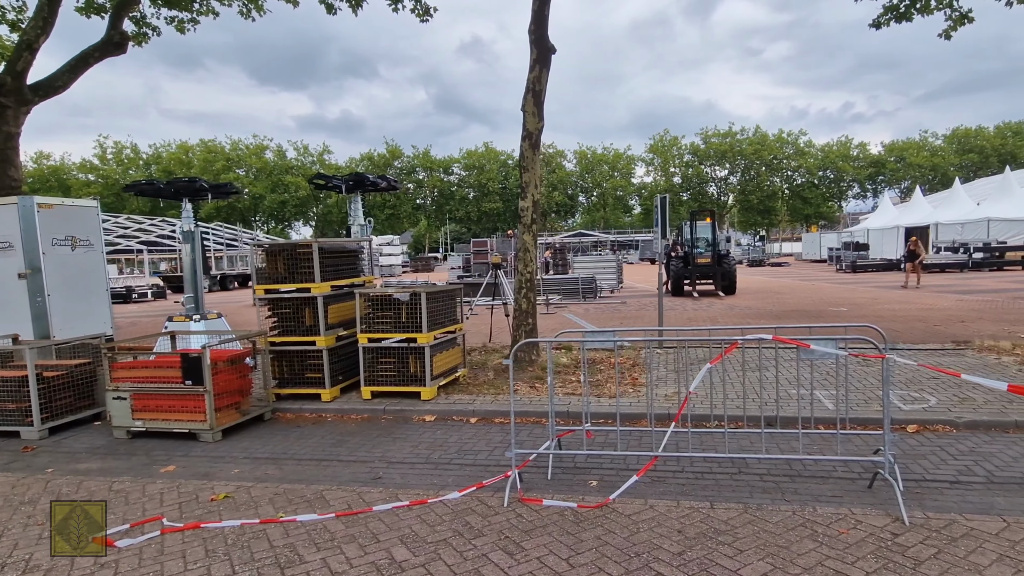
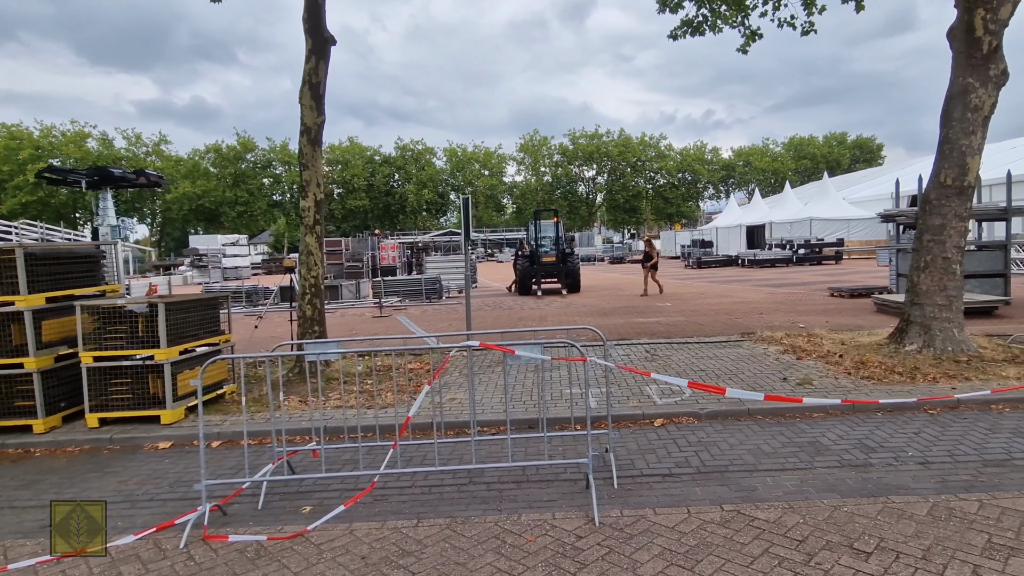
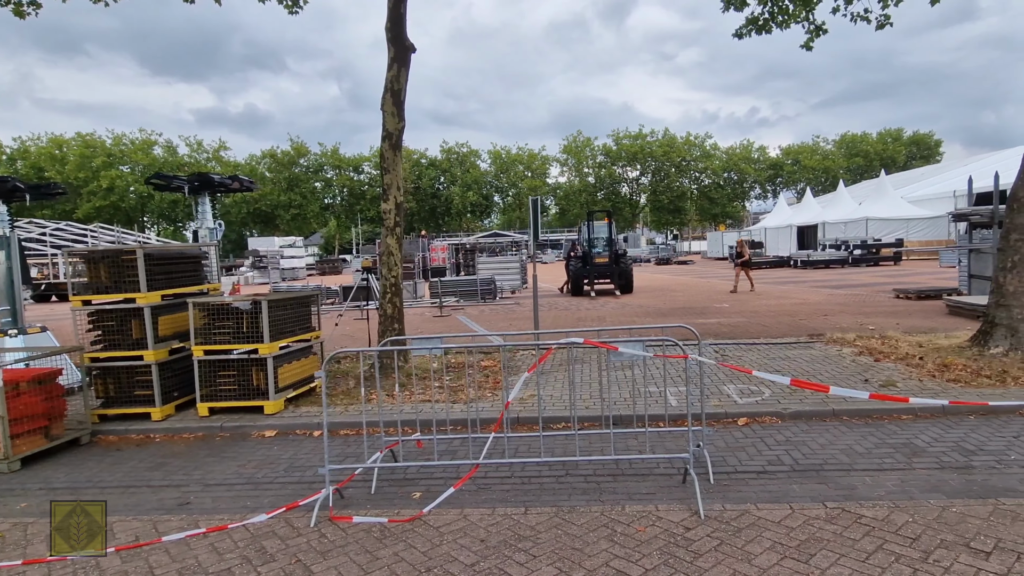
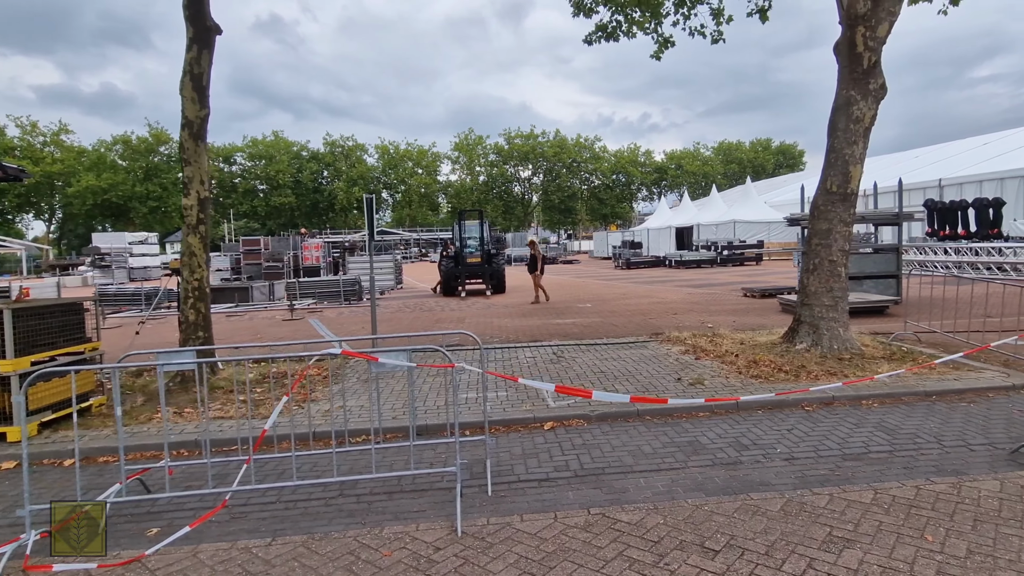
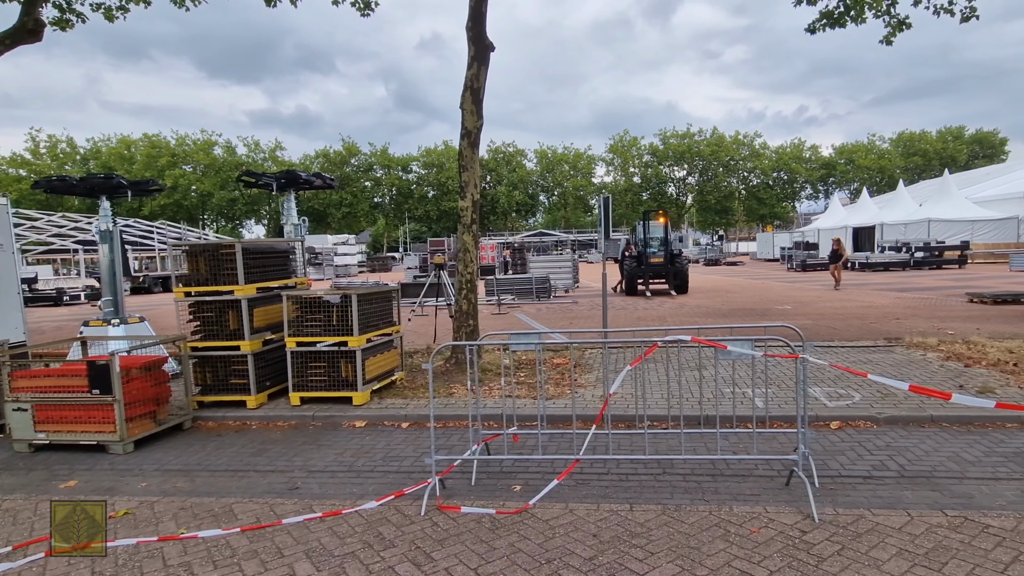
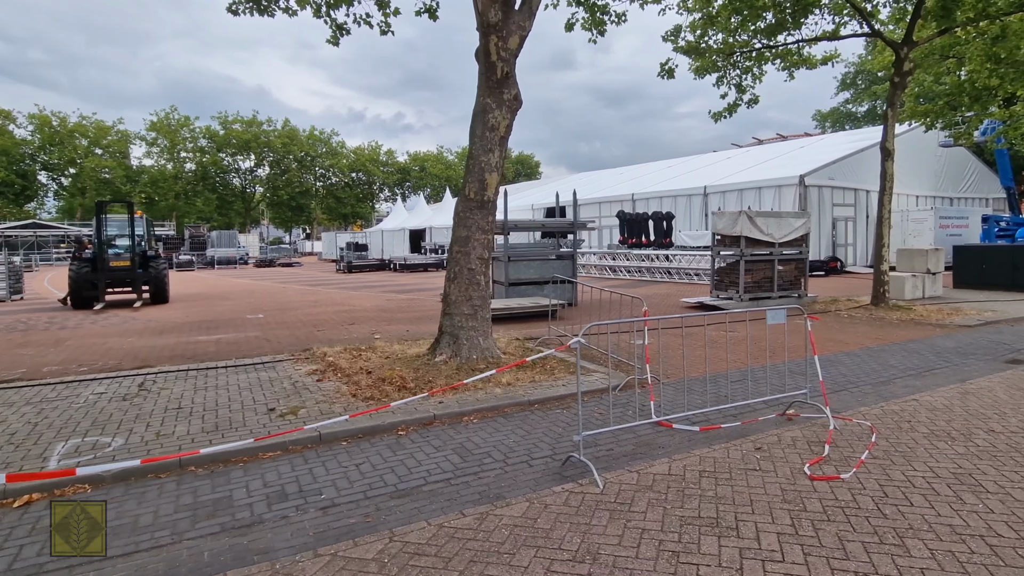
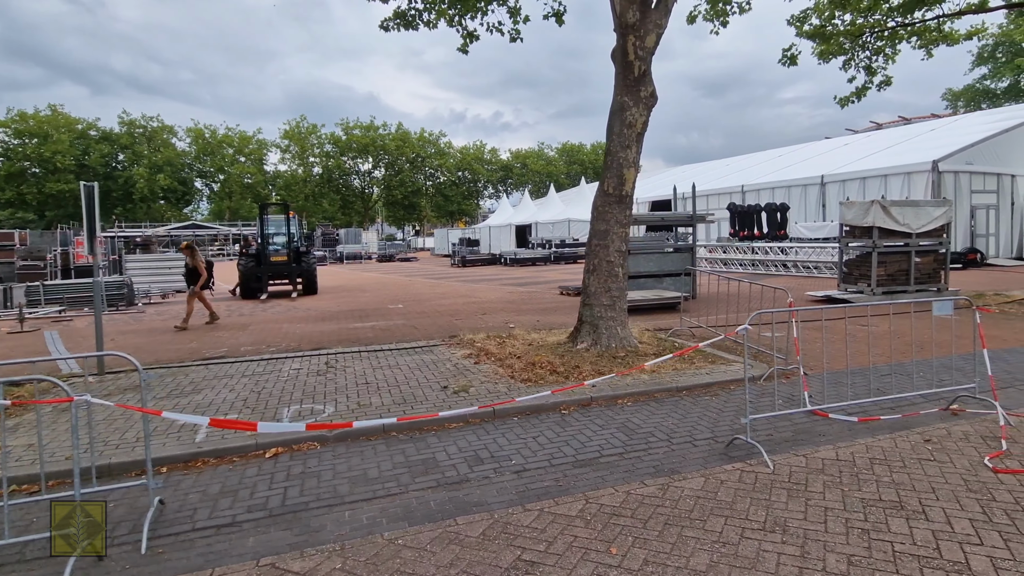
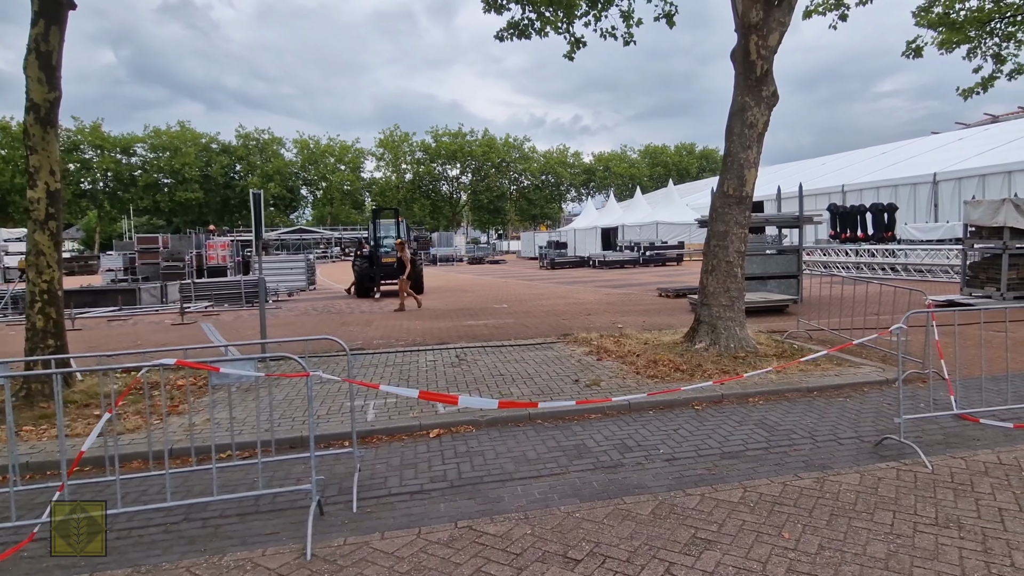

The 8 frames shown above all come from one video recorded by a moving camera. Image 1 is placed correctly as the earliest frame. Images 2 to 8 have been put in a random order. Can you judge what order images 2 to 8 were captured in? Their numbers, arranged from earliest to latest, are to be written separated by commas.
5, 3, 2, 4, 8, 7, 6
